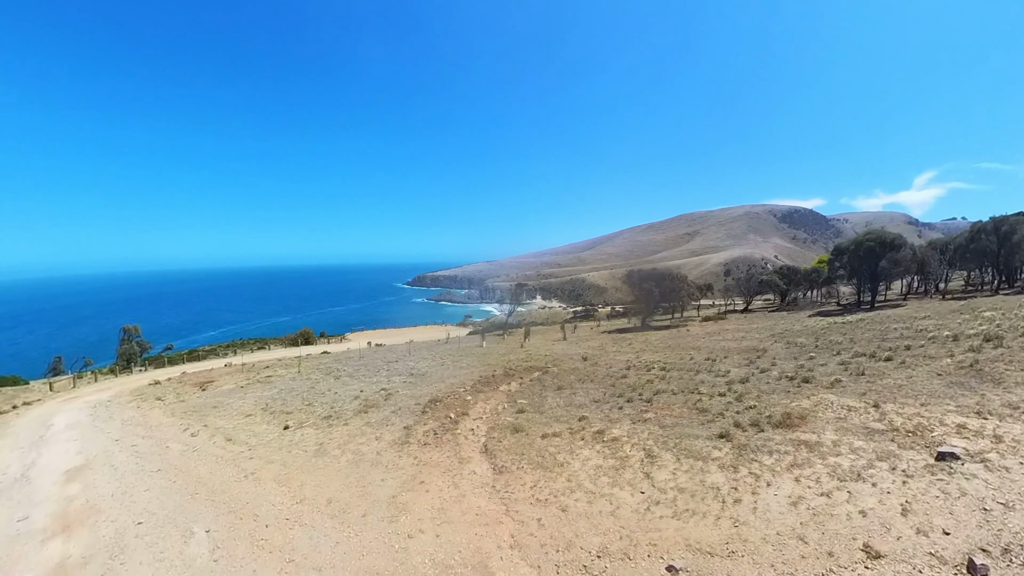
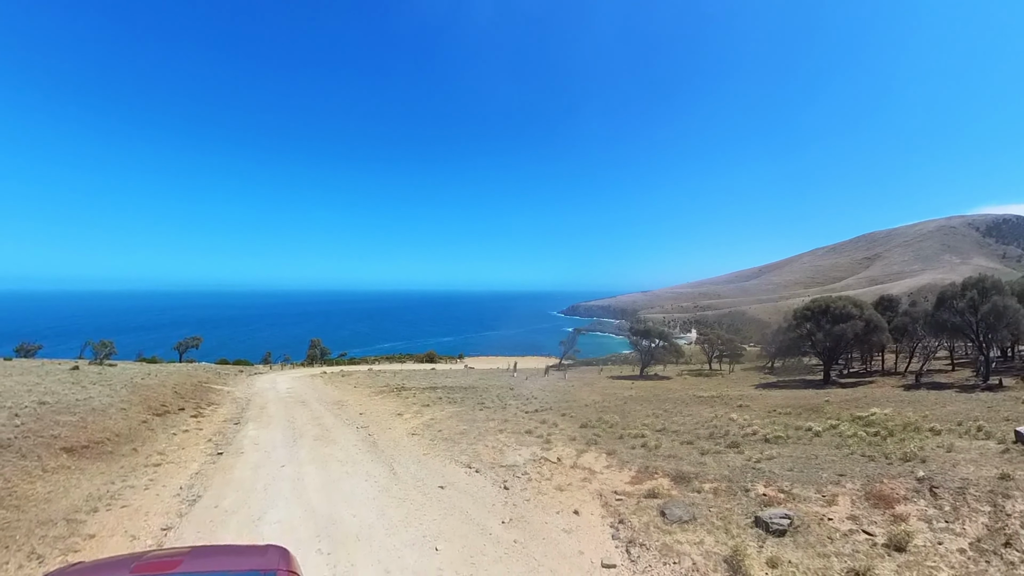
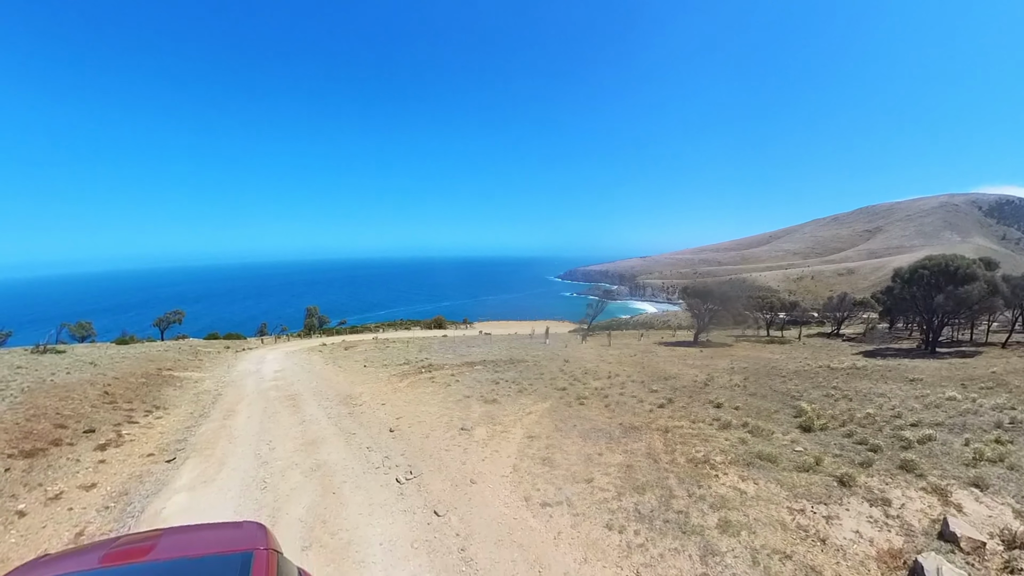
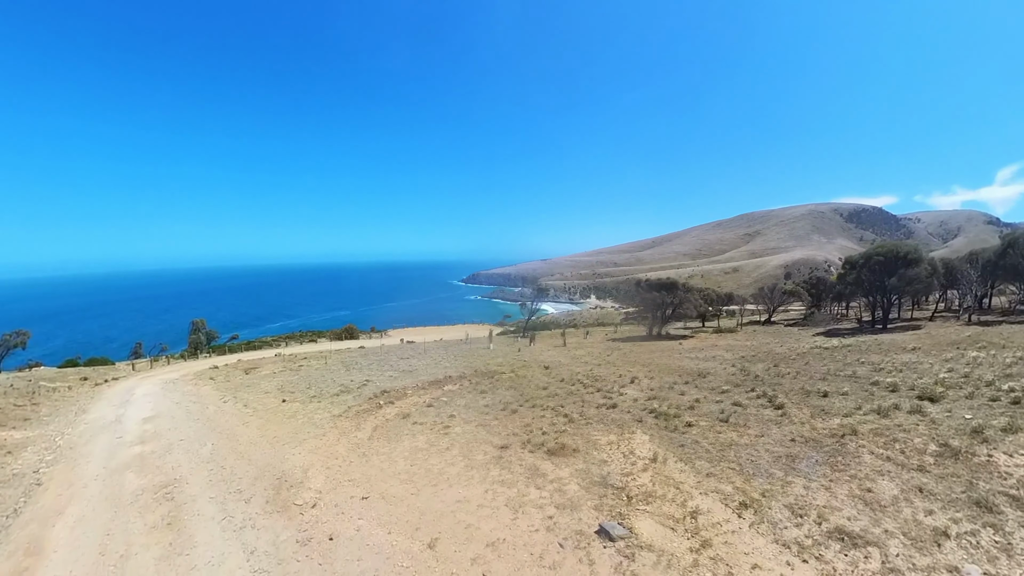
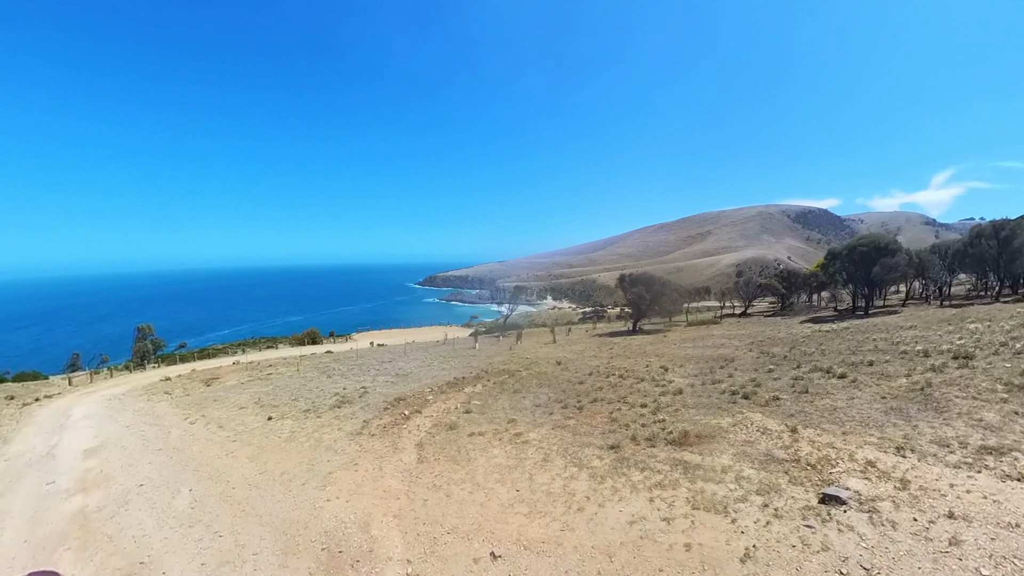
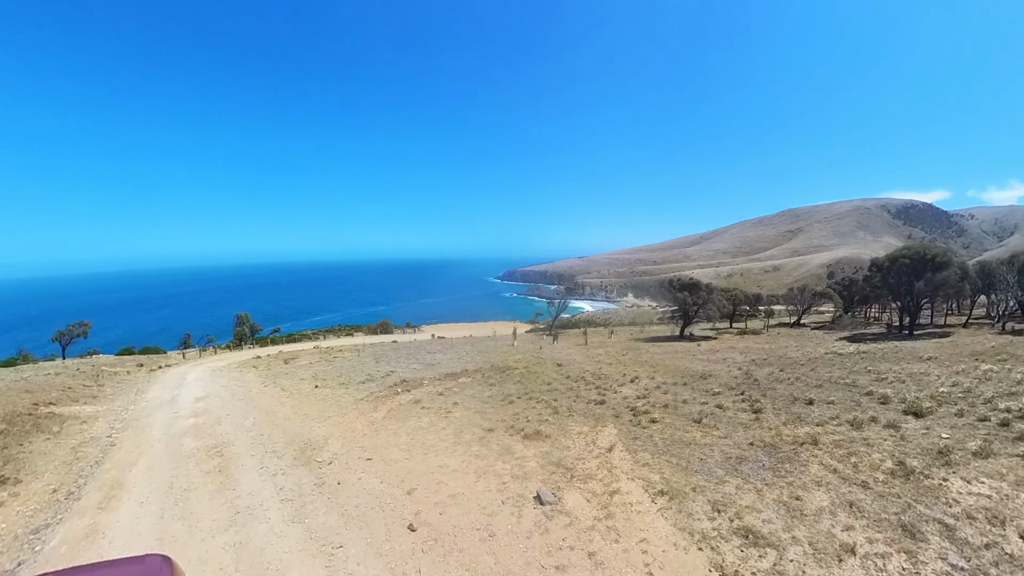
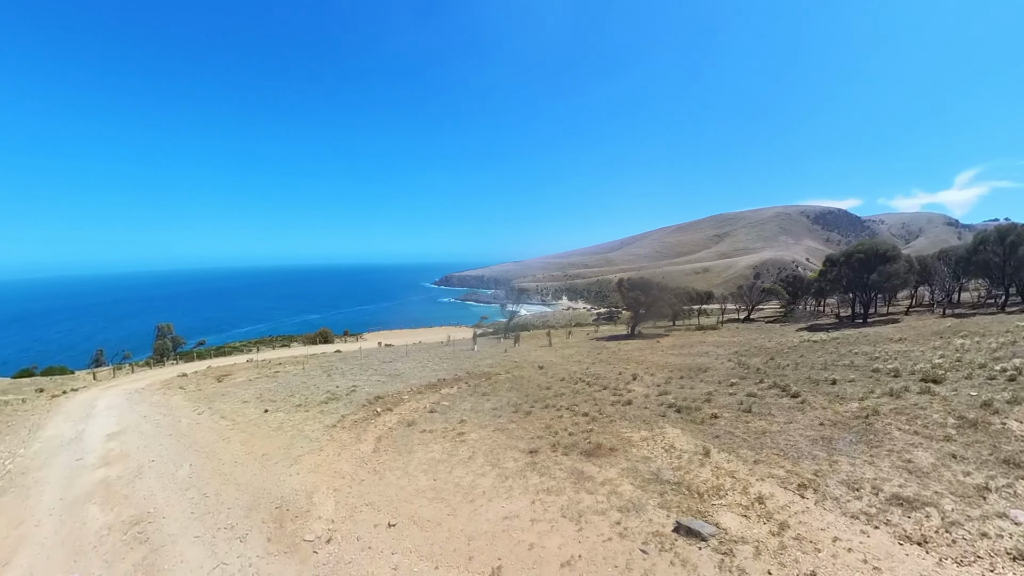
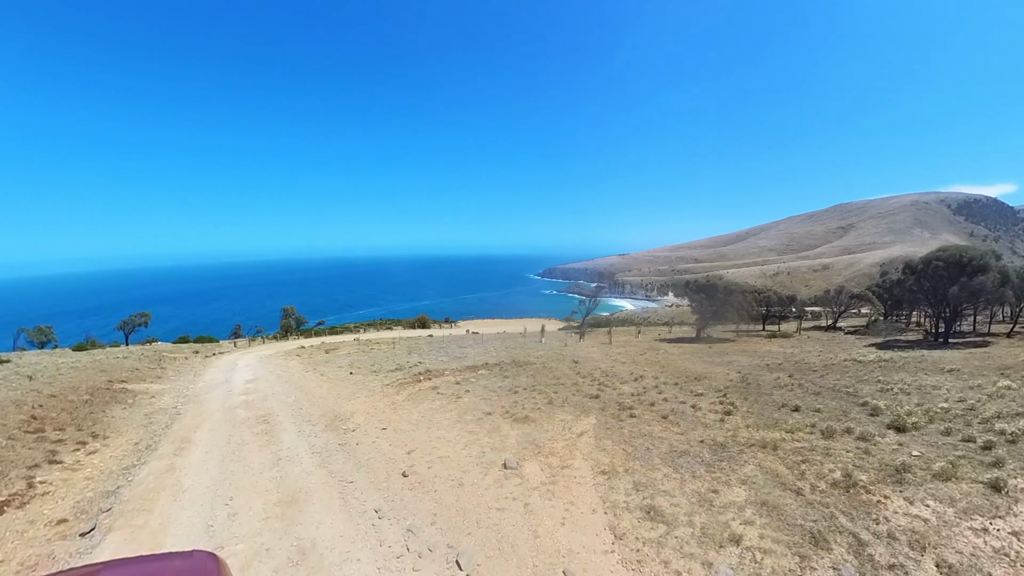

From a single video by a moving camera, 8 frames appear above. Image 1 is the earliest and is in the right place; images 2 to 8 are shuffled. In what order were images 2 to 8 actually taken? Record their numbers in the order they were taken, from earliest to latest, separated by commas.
5, 7, 4, 6, 8, 3, 2
